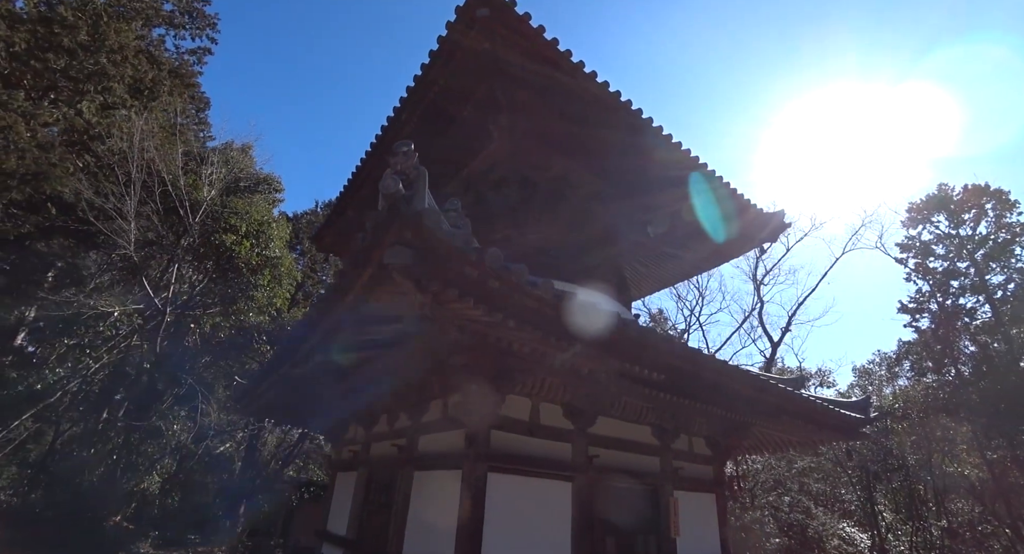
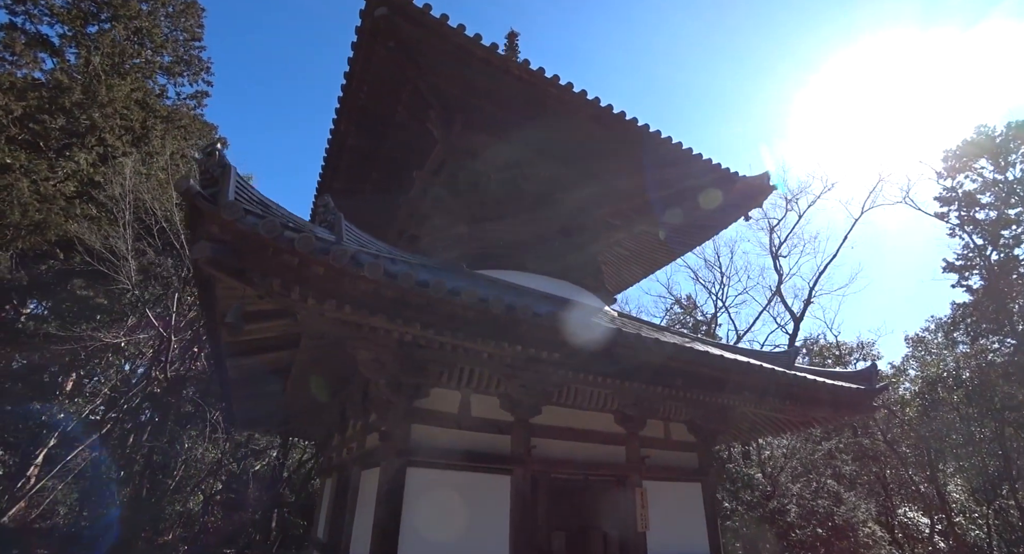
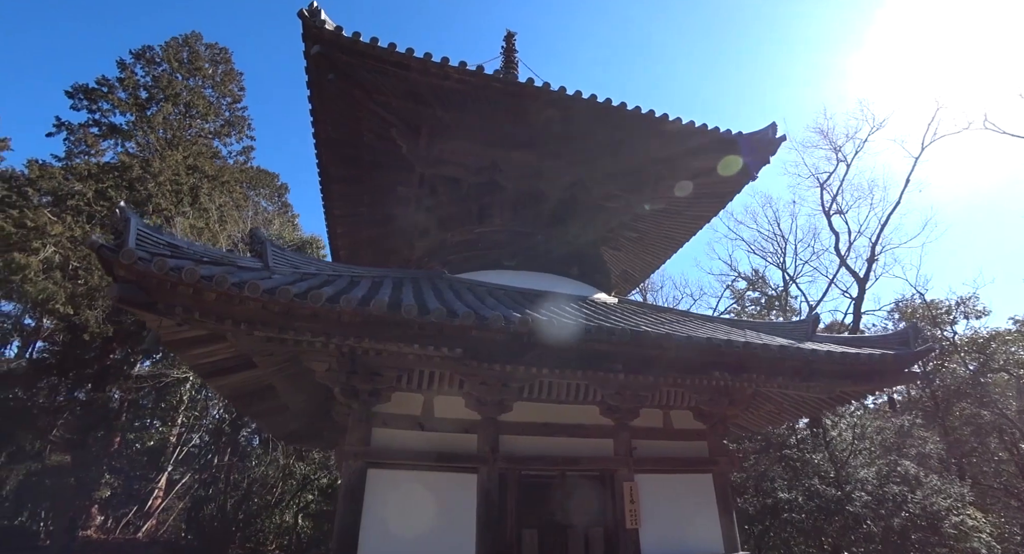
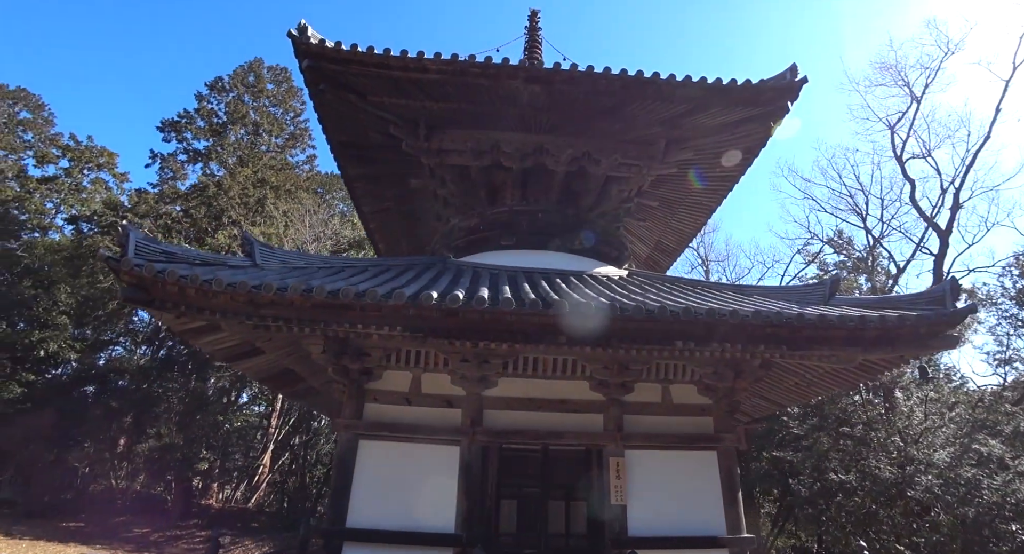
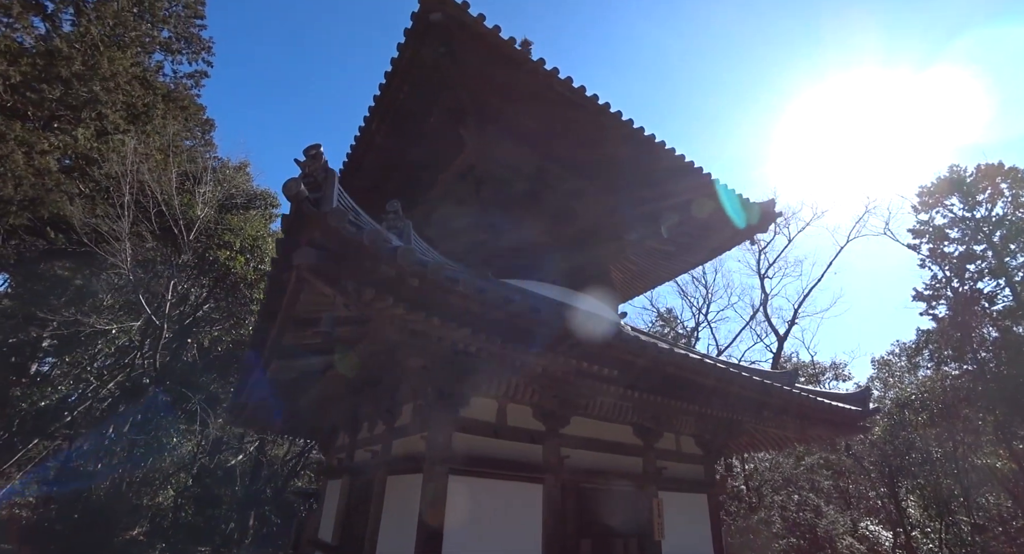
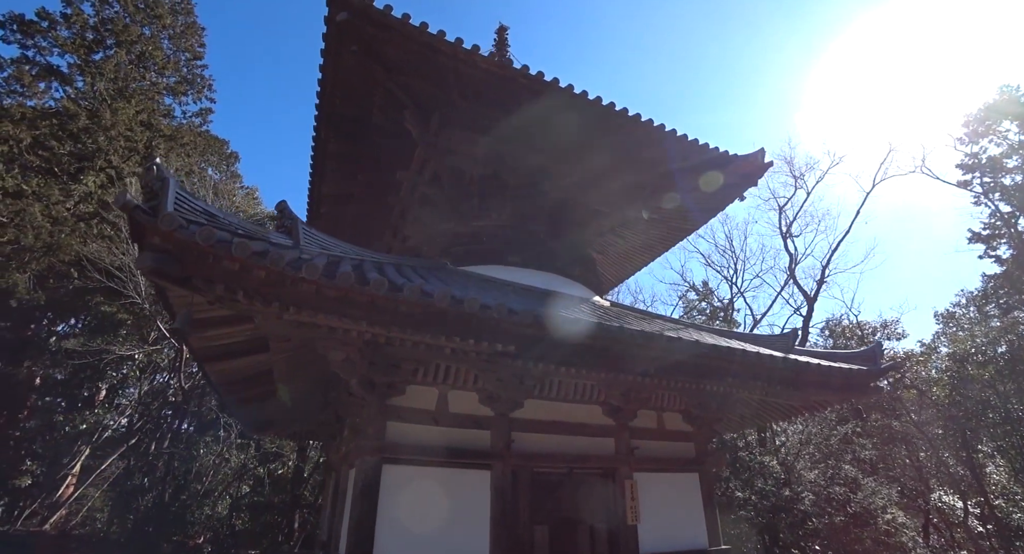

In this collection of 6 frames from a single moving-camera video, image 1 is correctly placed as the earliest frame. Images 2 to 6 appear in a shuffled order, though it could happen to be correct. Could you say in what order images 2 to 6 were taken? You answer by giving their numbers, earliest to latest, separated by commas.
5, 2, 6, 3, 4
